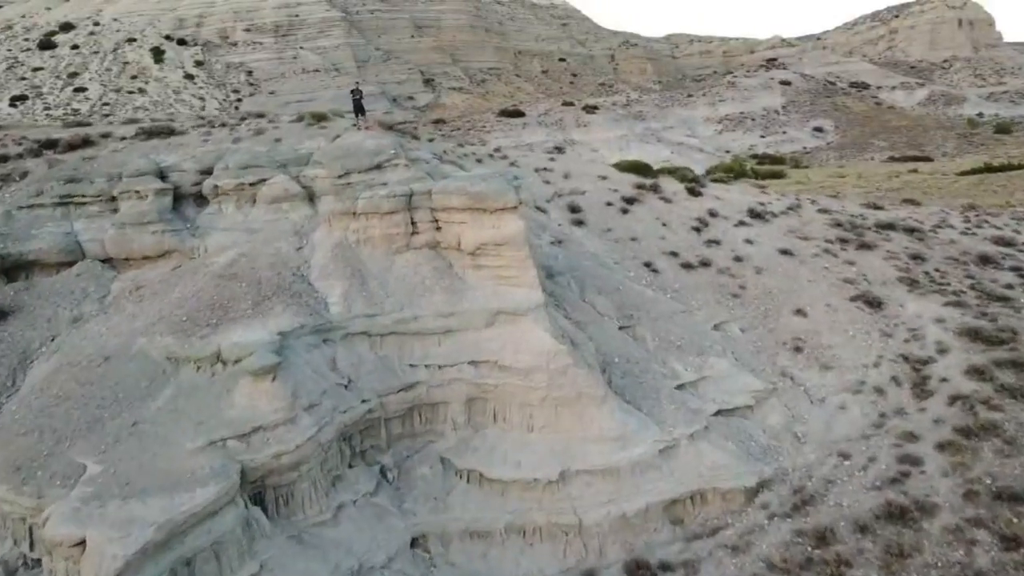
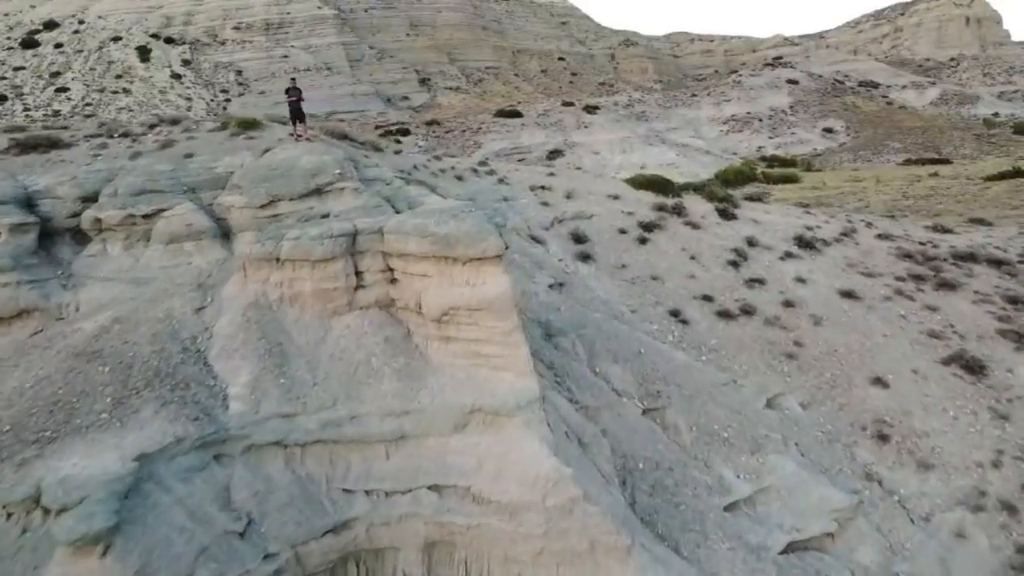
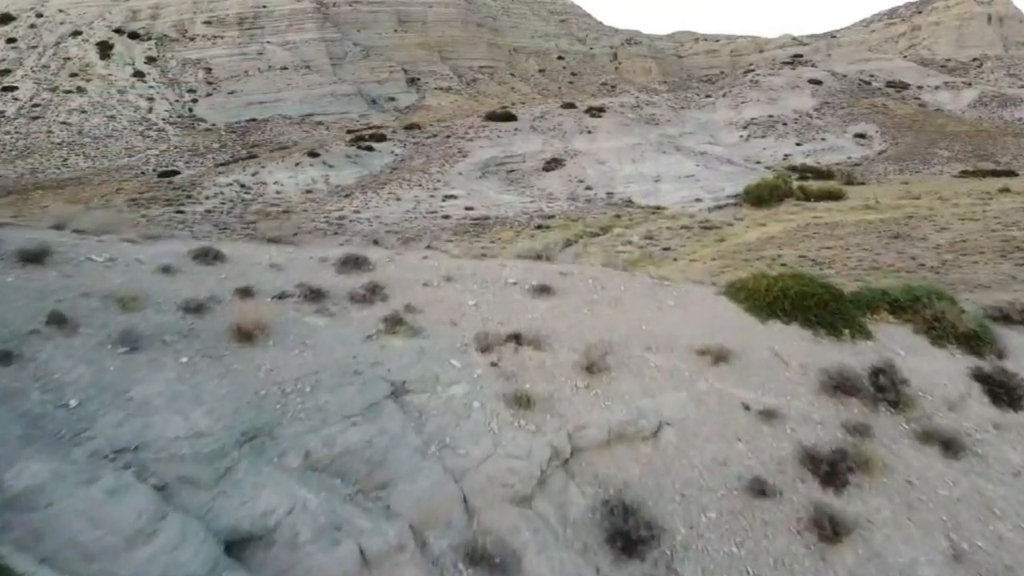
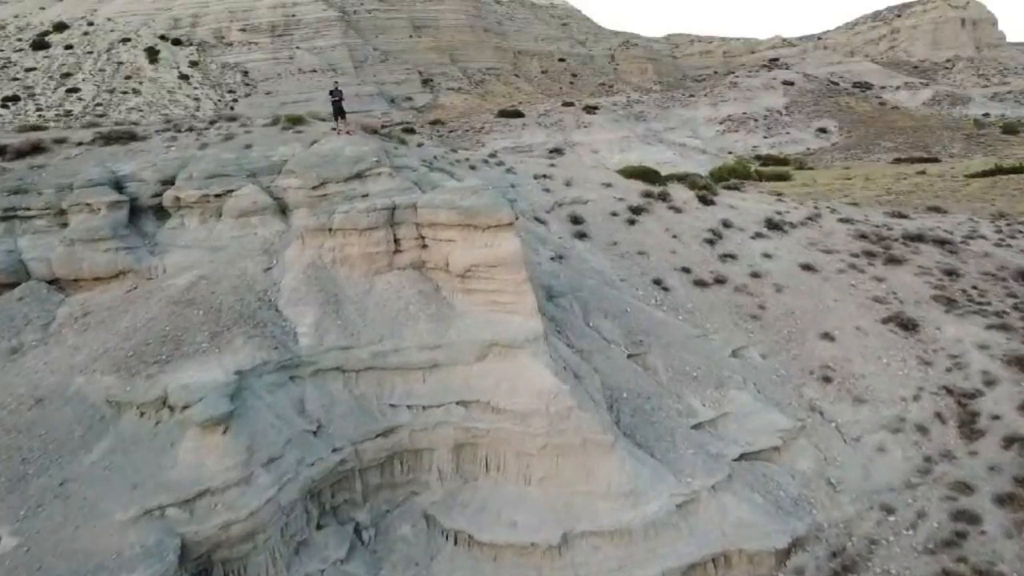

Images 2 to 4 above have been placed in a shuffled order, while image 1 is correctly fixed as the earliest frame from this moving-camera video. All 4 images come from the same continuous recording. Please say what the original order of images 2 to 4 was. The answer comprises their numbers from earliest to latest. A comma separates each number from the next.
4, 2, 3
